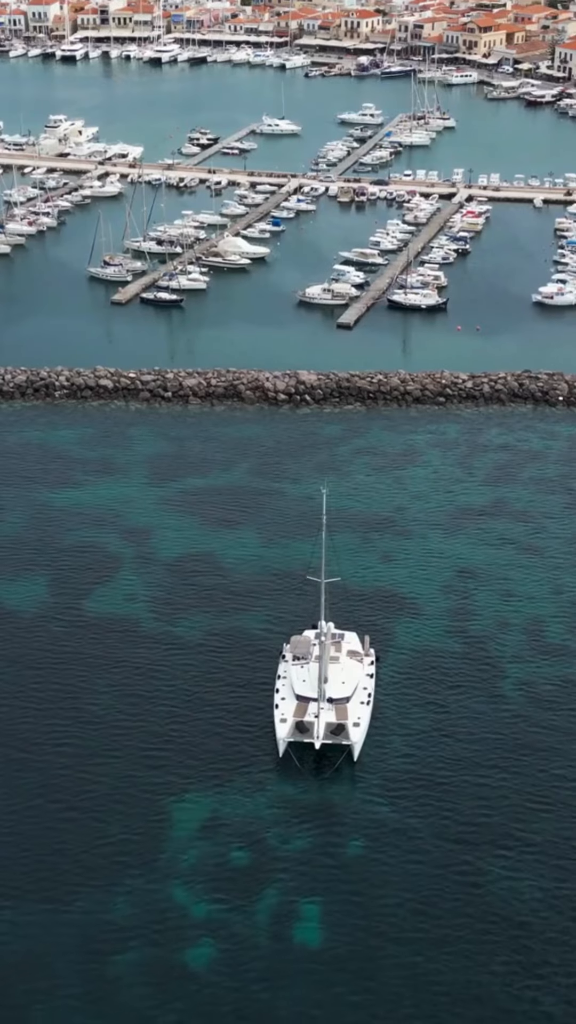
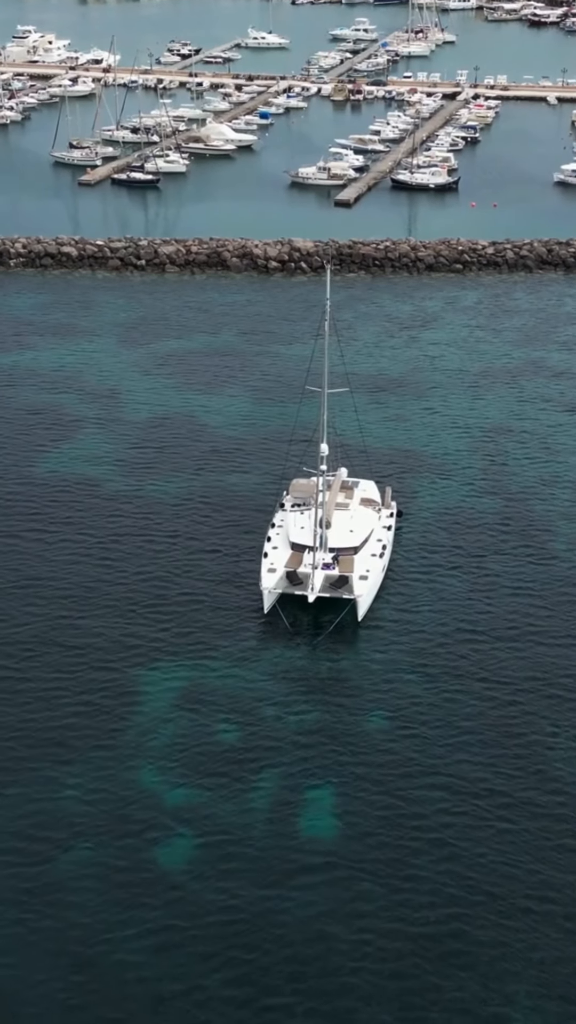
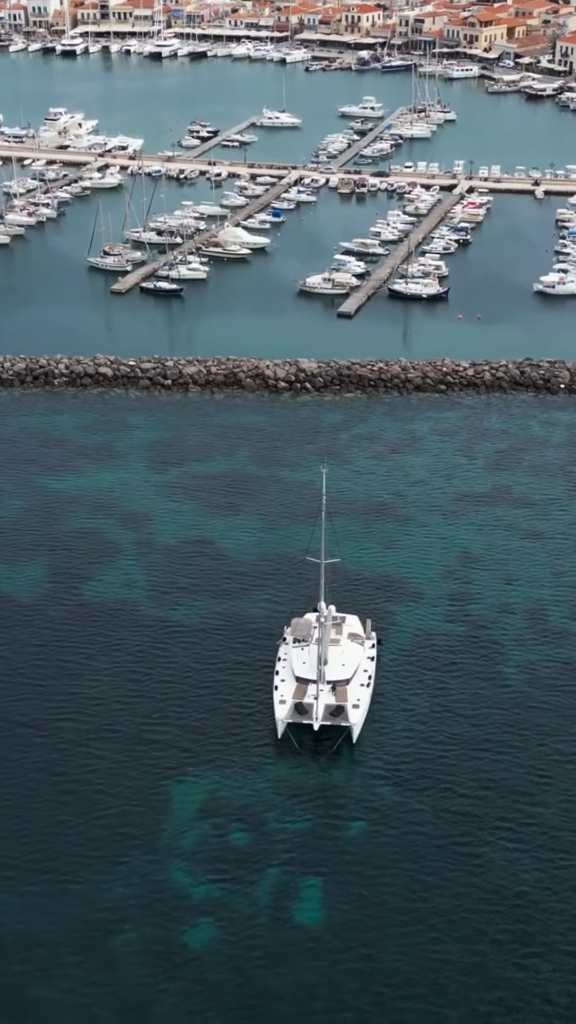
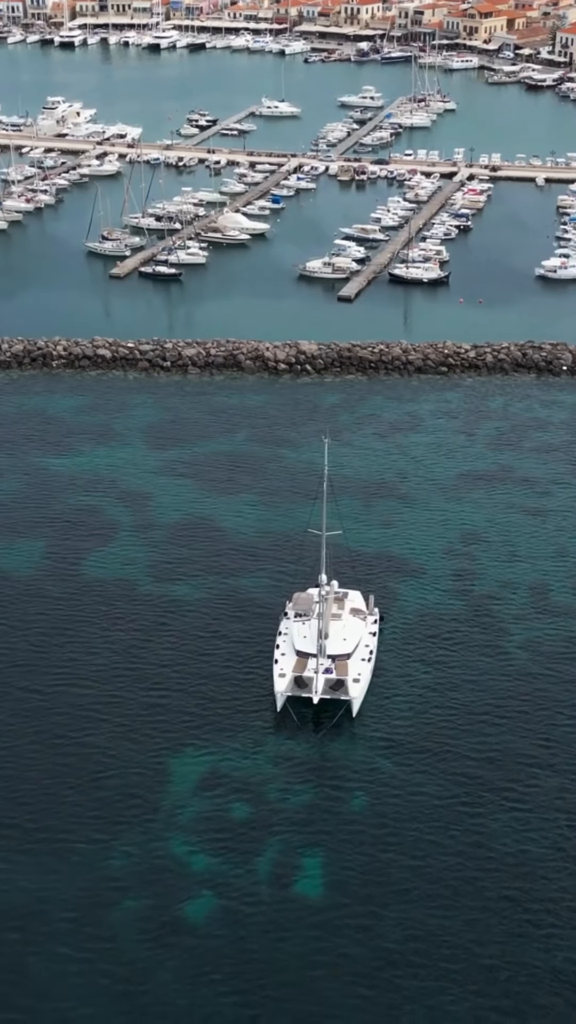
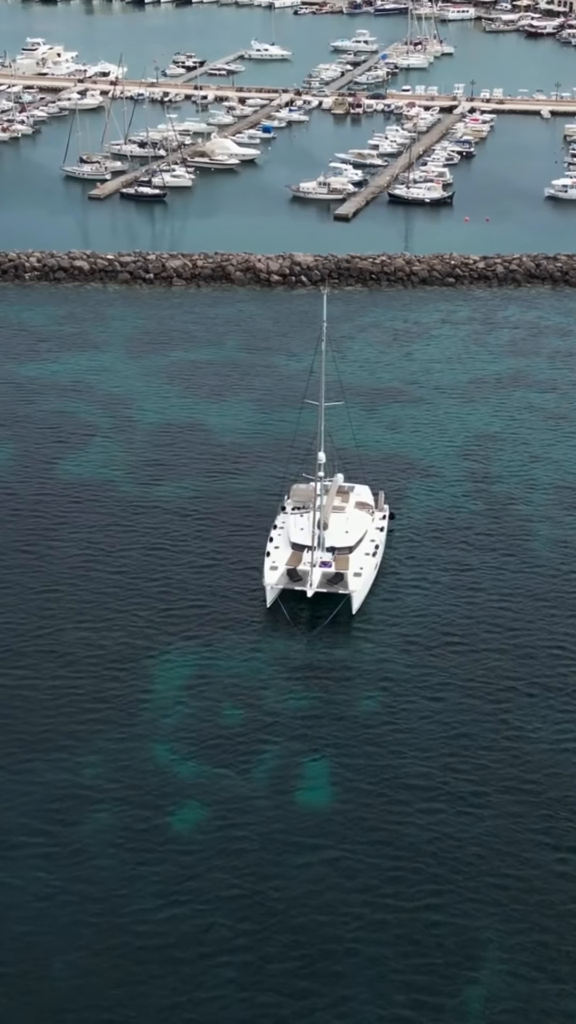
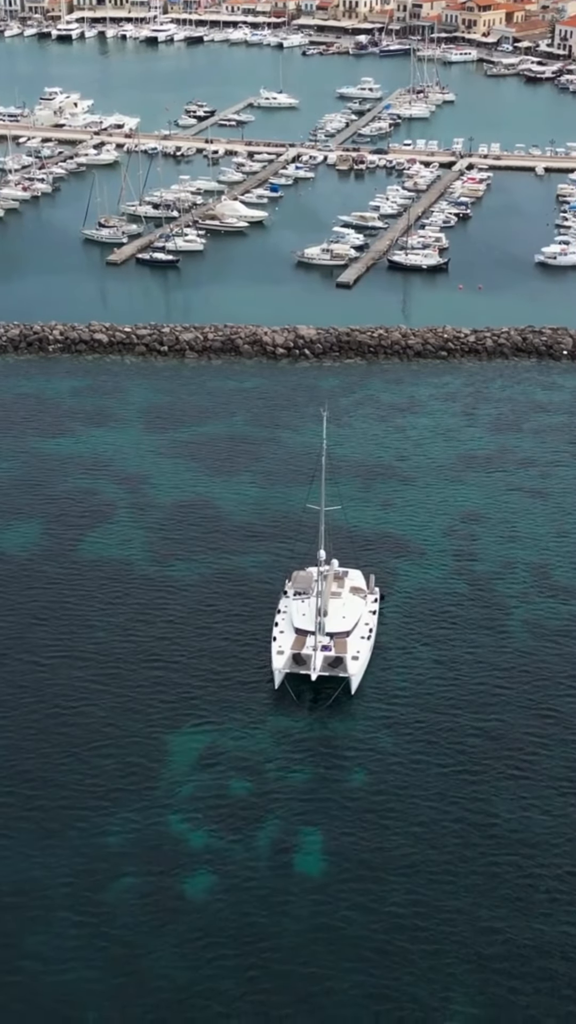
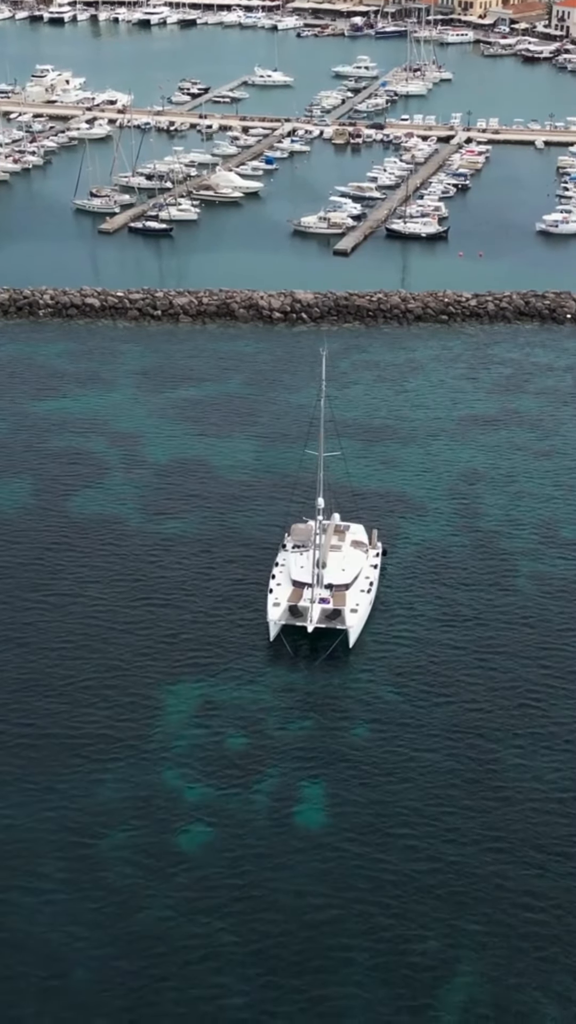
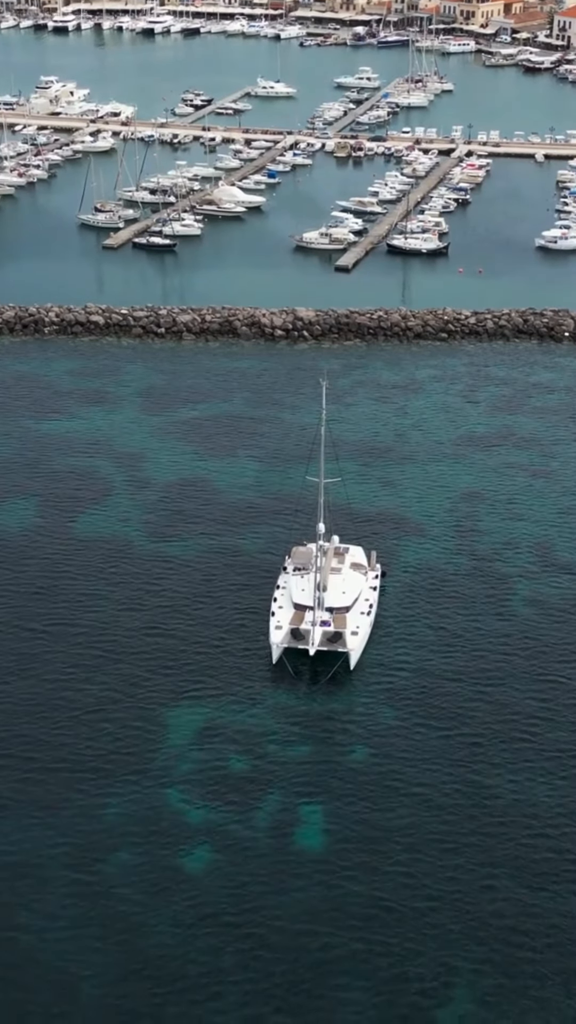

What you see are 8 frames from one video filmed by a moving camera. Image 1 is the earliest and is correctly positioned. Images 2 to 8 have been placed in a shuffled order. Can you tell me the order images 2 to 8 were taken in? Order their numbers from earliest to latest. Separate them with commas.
3, 4, 6, 8, 7, 5, 2
